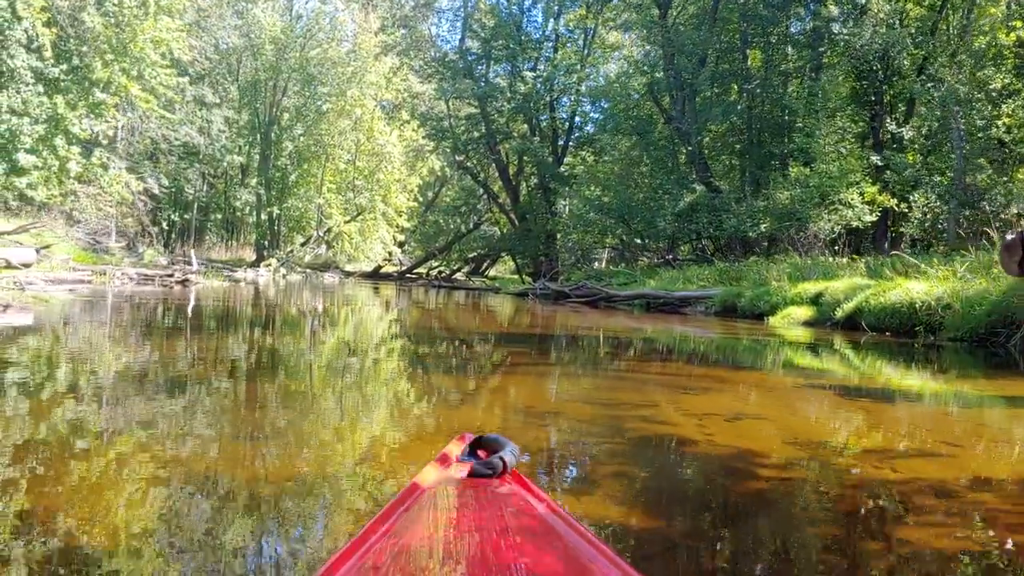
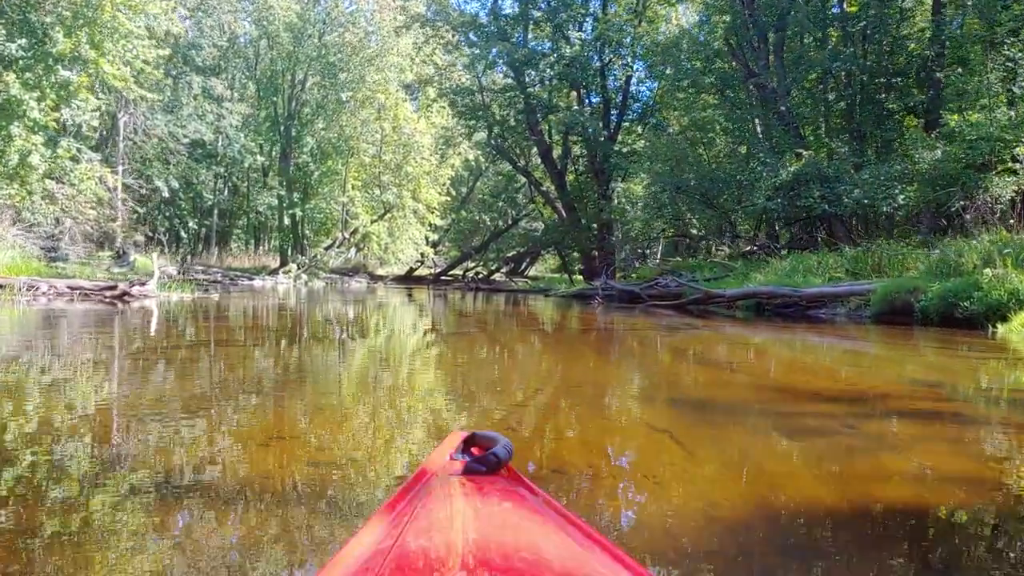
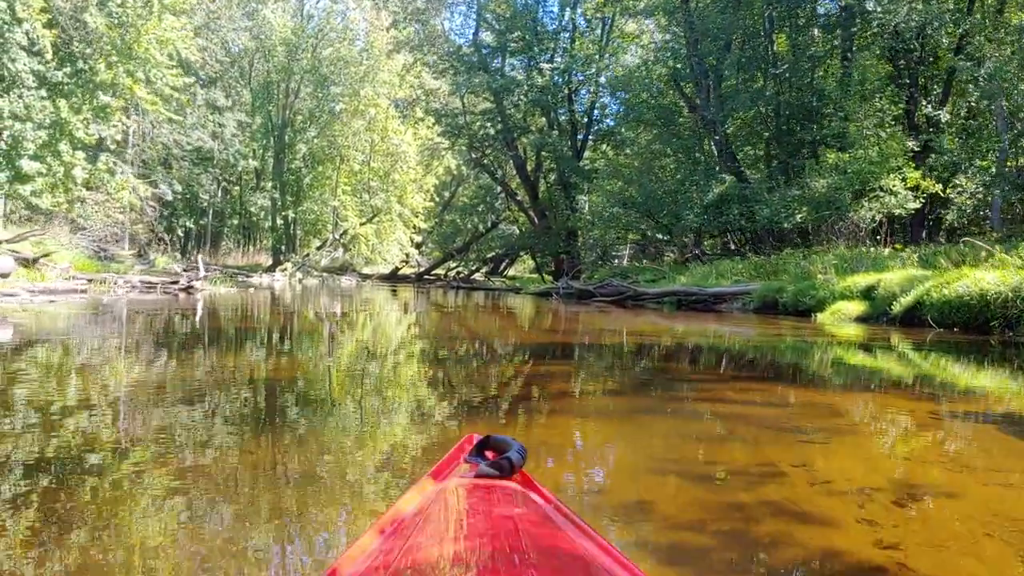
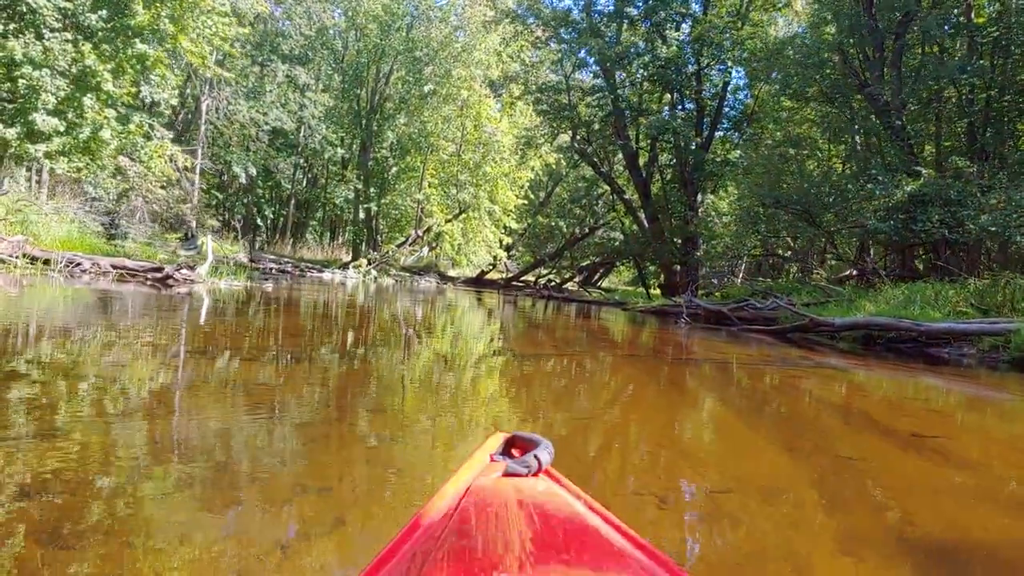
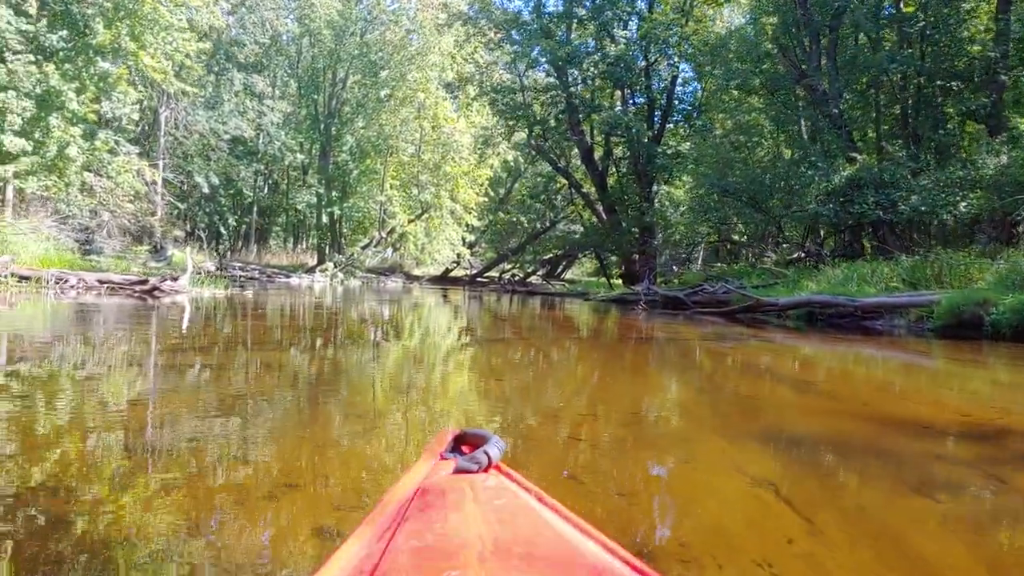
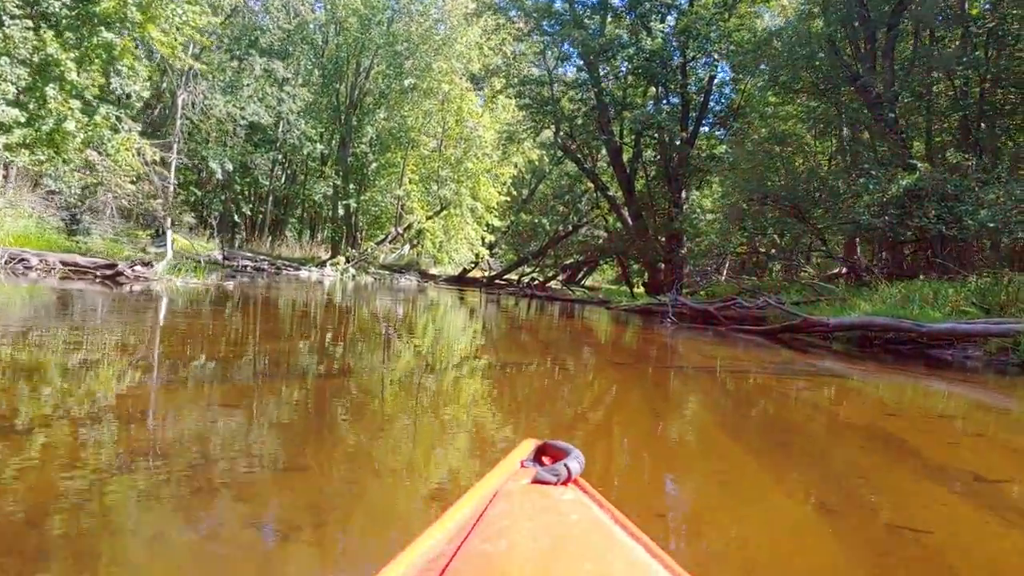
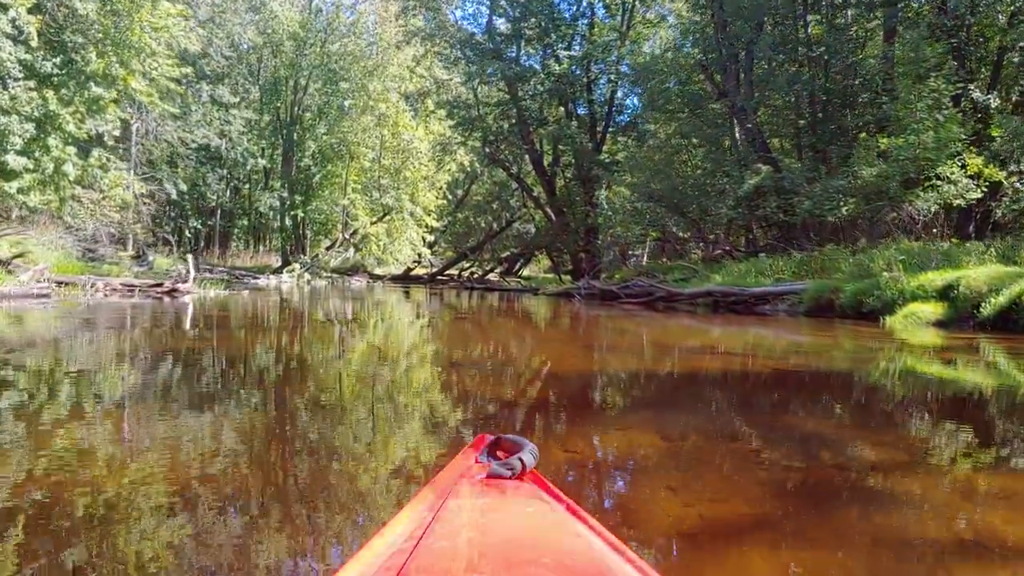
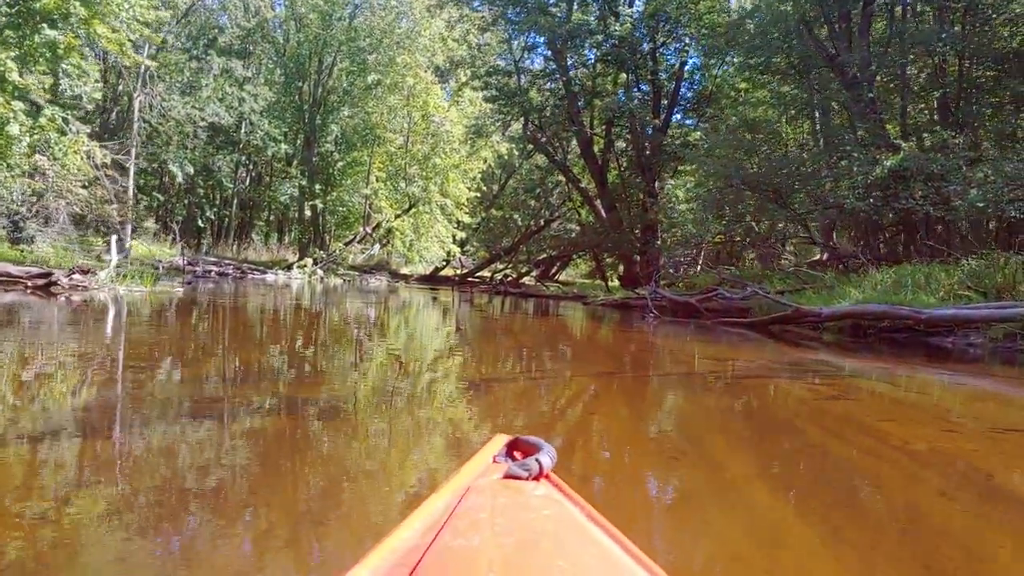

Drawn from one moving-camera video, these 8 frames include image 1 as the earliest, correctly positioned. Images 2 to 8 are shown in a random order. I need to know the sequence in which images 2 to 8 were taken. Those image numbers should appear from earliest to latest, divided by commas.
3, 7, 2, 5, 4, 6, 8
